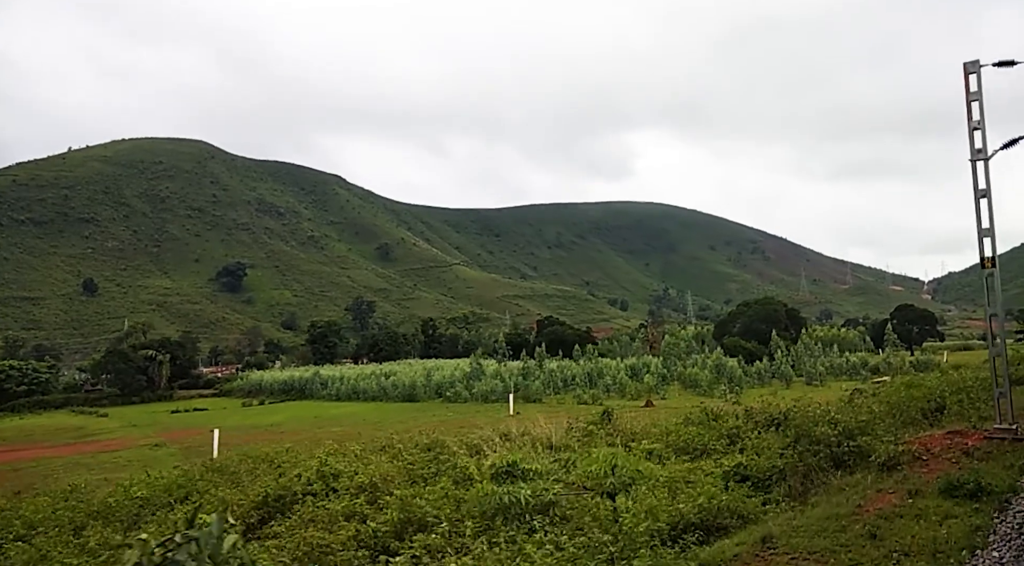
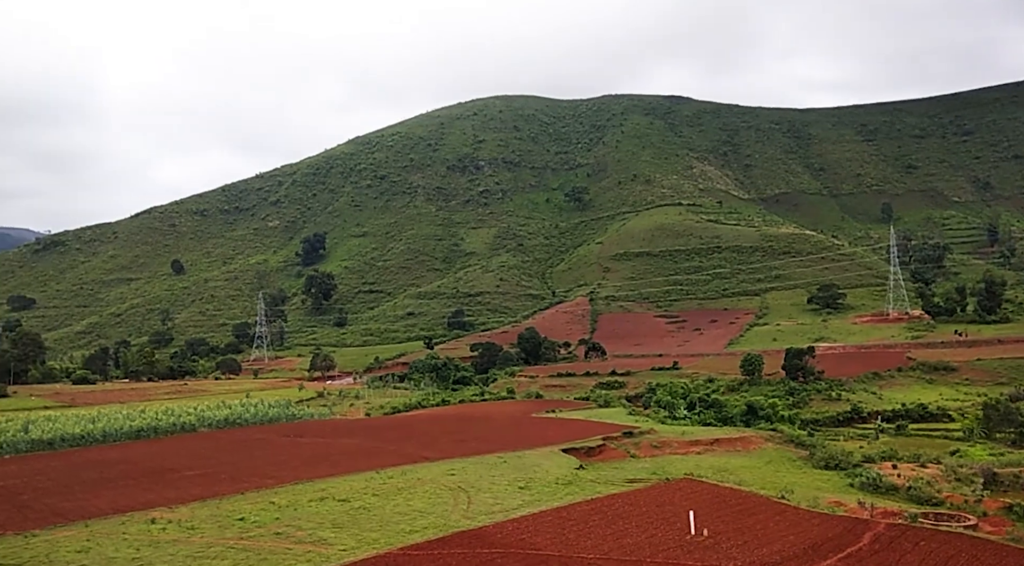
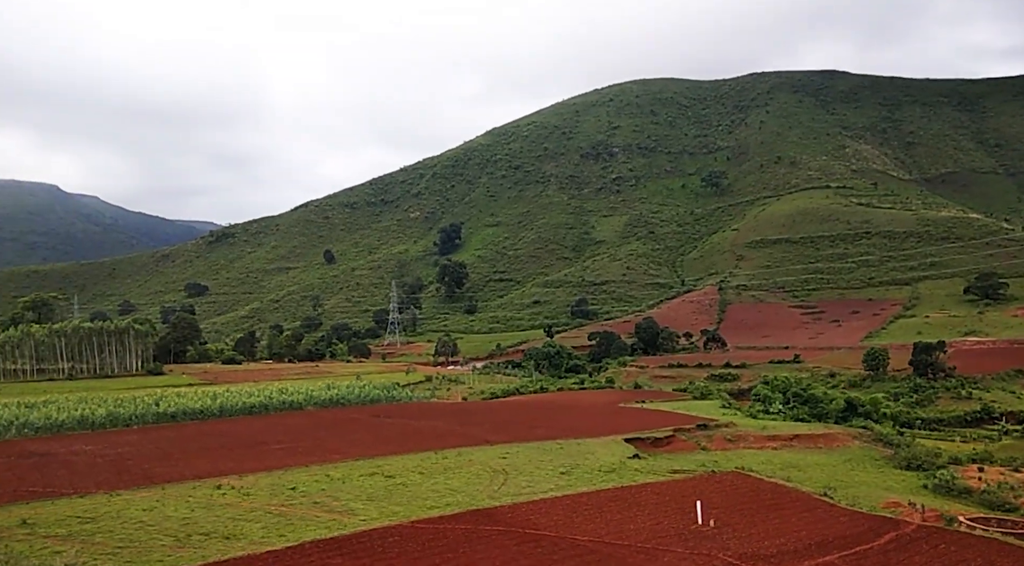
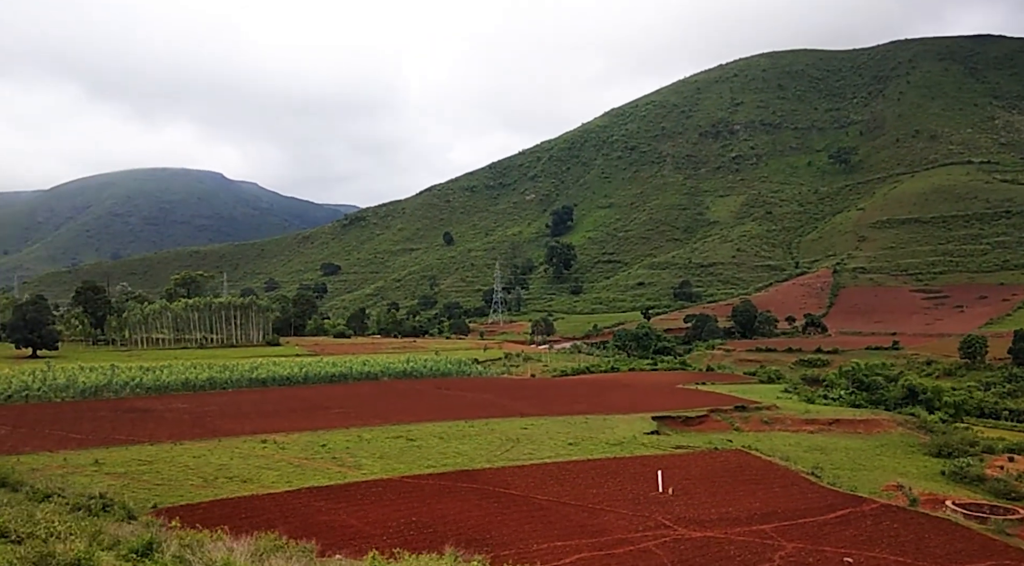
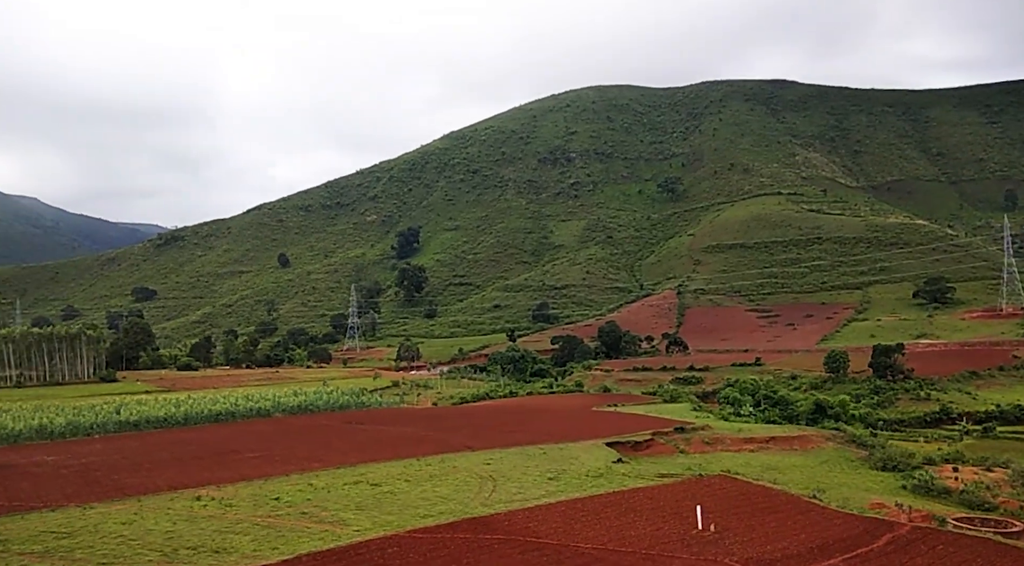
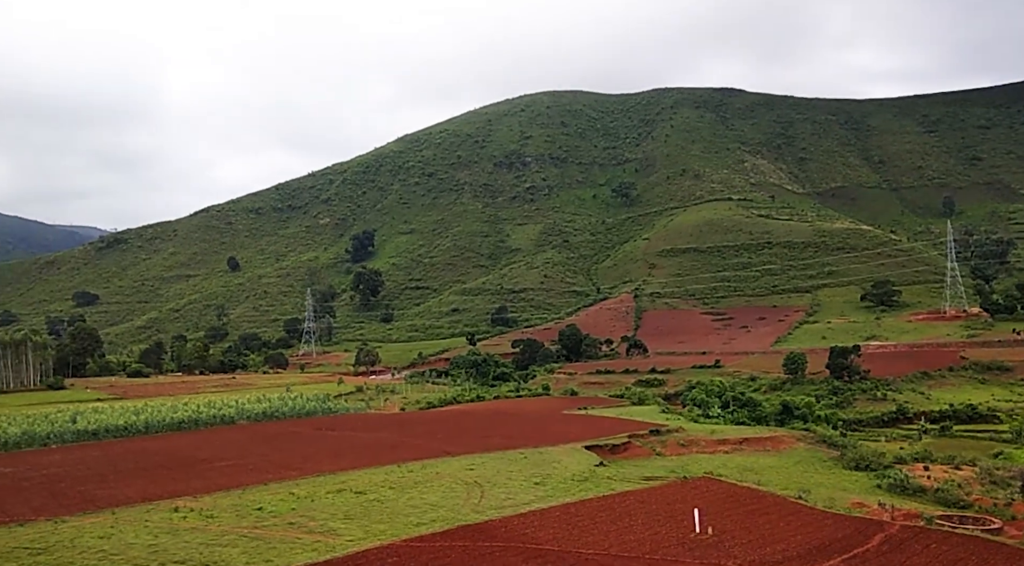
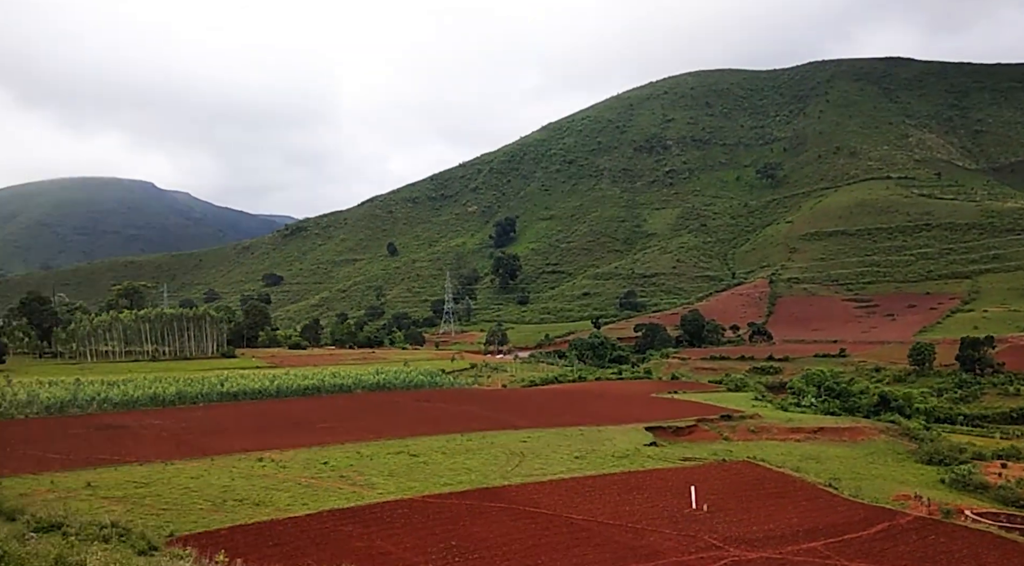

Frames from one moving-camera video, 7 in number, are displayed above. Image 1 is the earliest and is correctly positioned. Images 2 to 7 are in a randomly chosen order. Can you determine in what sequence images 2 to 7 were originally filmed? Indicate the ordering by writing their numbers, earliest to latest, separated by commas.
2, 6, 5, 3, 7, 4
